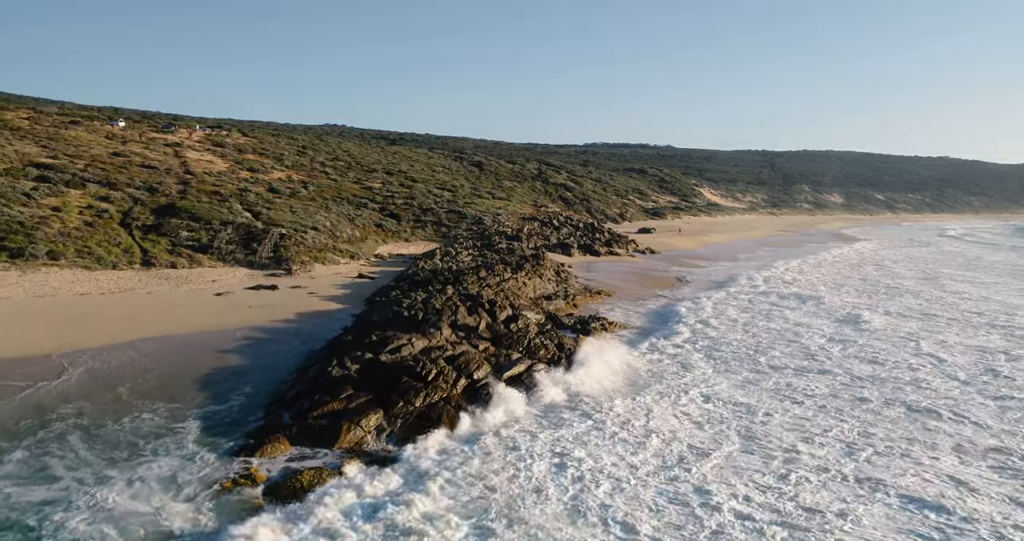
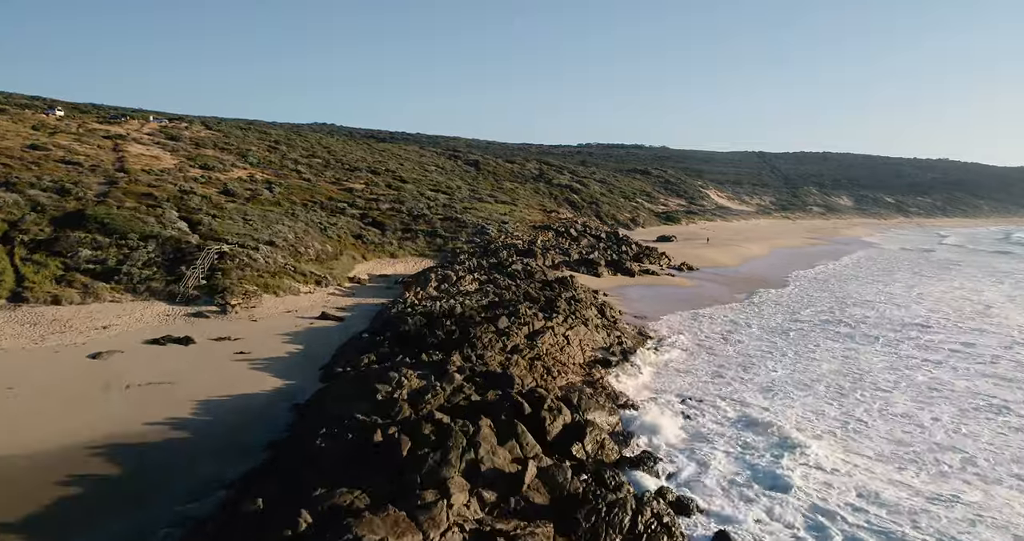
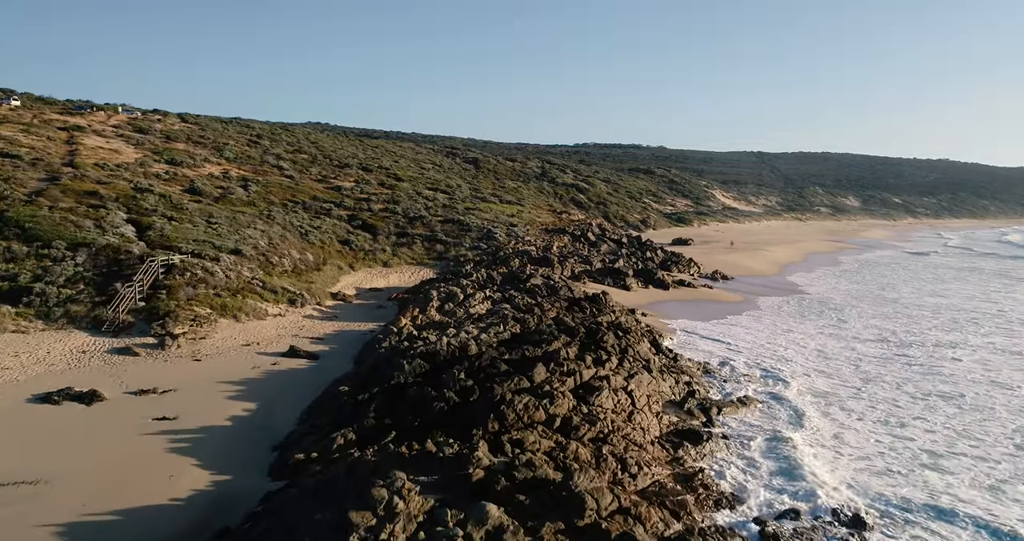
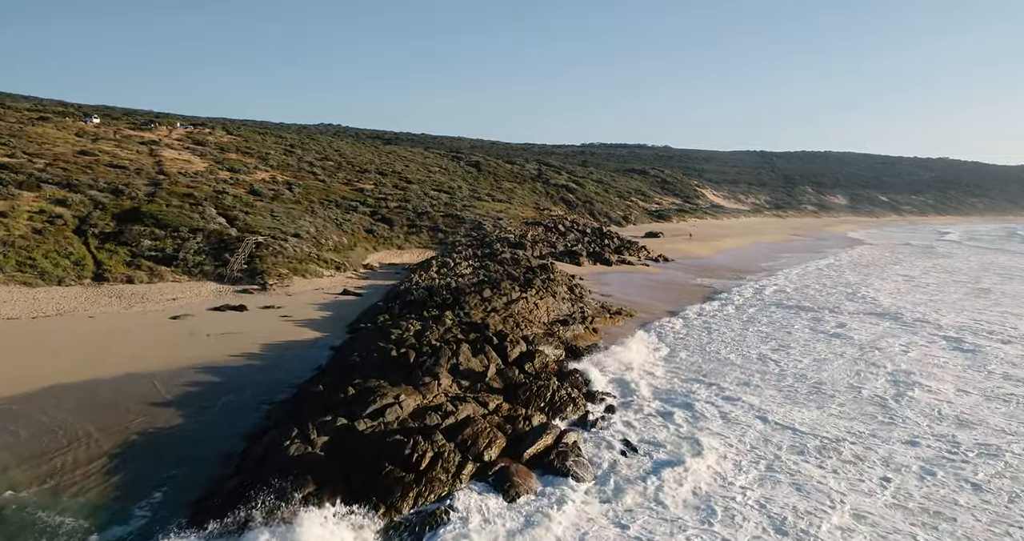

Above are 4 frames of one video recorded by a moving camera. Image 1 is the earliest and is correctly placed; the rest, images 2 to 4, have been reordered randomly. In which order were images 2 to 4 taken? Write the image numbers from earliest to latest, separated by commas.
4, 2, 3
